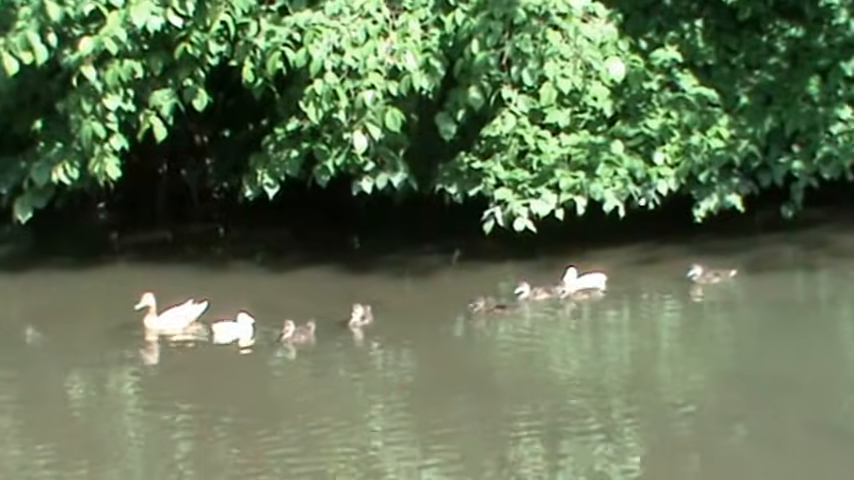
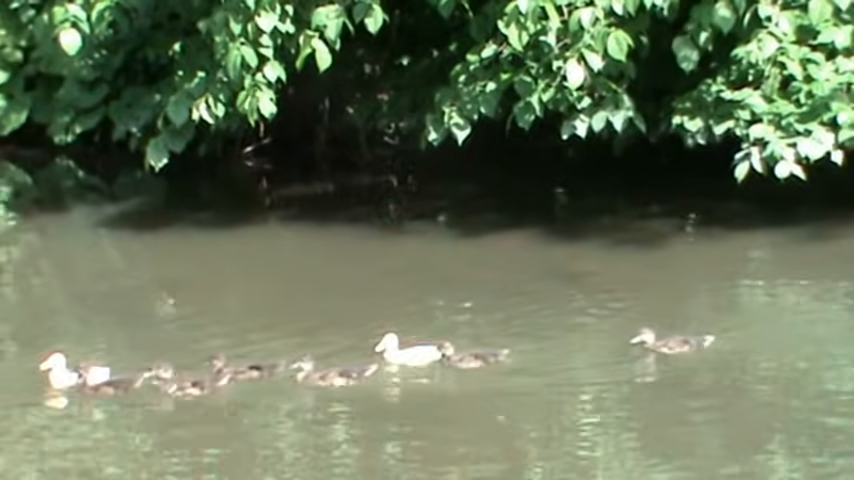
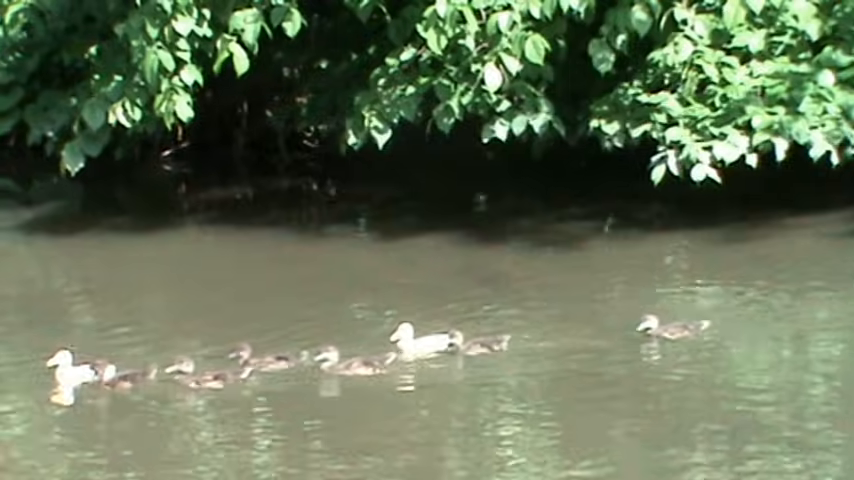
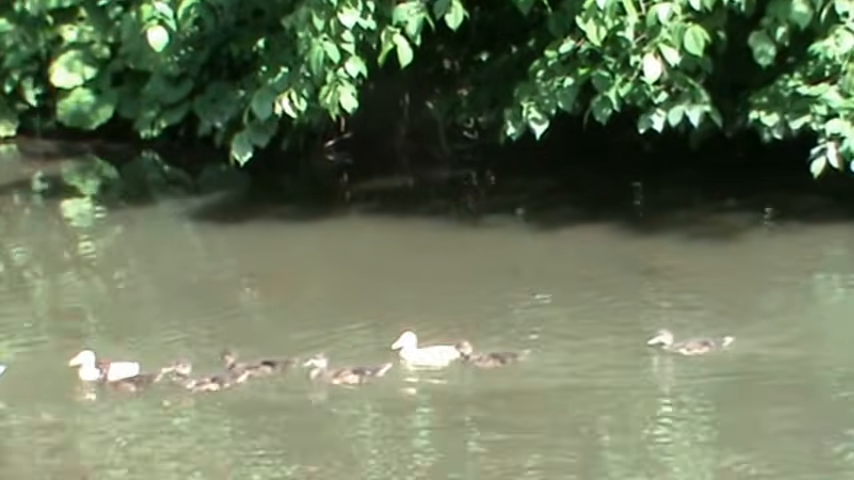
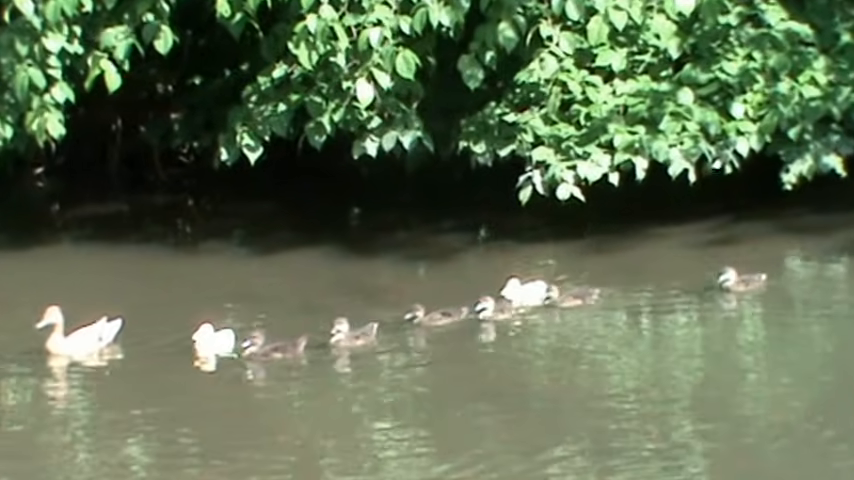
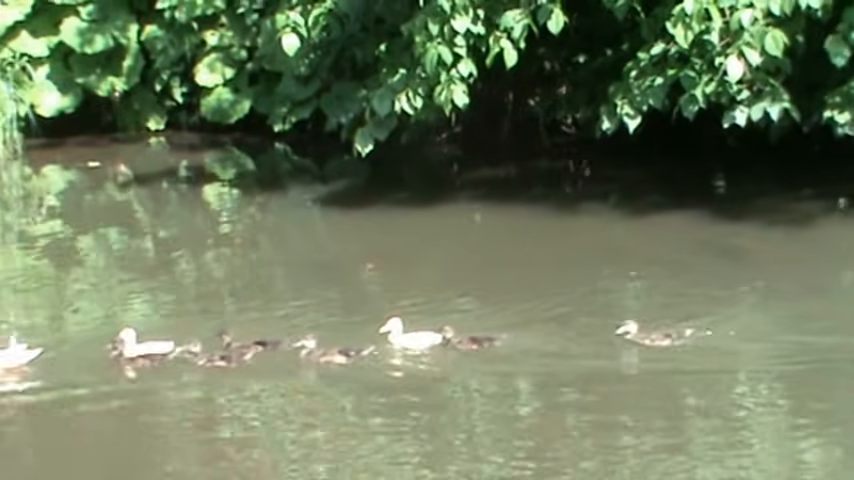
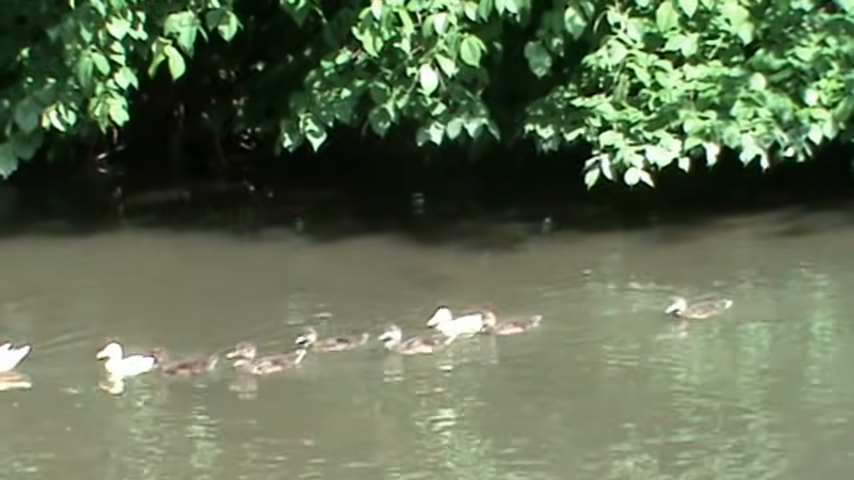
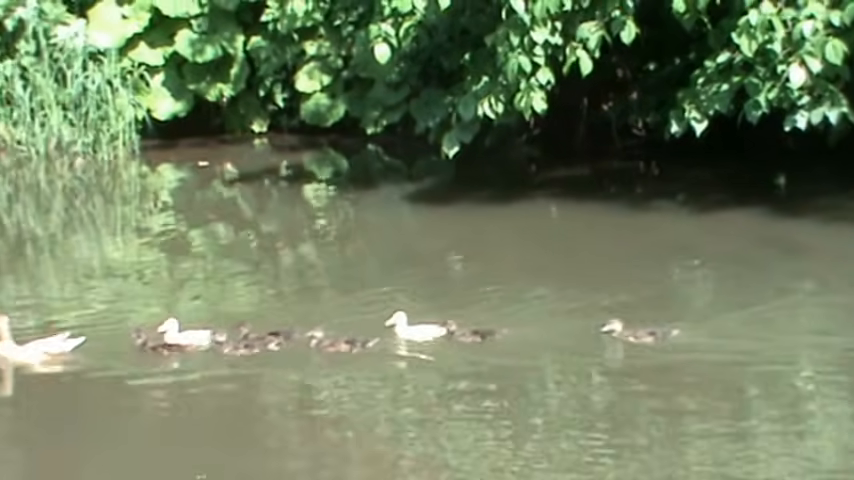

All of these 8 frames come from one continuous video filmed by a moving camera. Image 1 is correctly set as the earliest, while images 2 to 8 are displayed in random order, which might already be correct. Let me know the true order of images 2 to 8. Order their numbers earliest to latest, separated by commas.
5, 7, 3, 2, 4, 6, 8
